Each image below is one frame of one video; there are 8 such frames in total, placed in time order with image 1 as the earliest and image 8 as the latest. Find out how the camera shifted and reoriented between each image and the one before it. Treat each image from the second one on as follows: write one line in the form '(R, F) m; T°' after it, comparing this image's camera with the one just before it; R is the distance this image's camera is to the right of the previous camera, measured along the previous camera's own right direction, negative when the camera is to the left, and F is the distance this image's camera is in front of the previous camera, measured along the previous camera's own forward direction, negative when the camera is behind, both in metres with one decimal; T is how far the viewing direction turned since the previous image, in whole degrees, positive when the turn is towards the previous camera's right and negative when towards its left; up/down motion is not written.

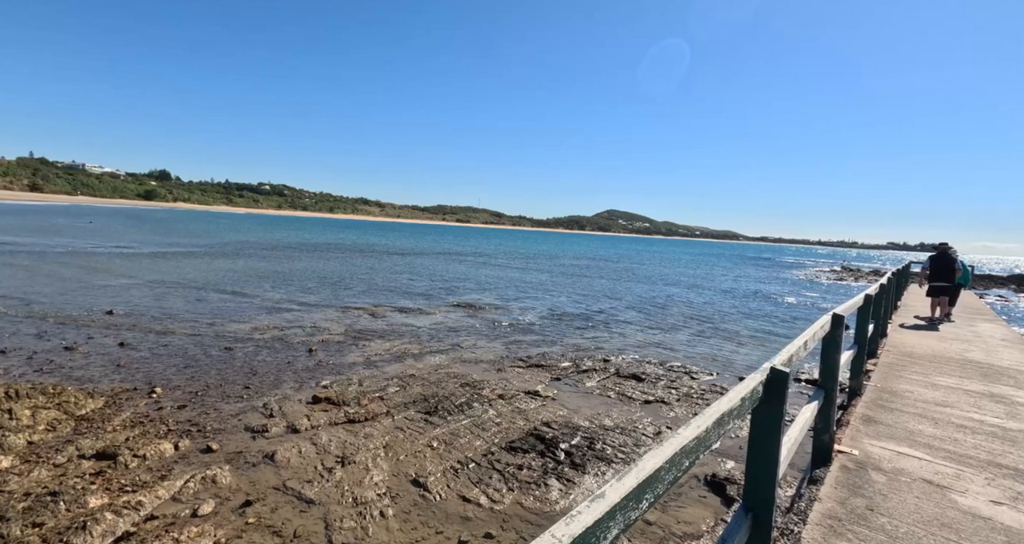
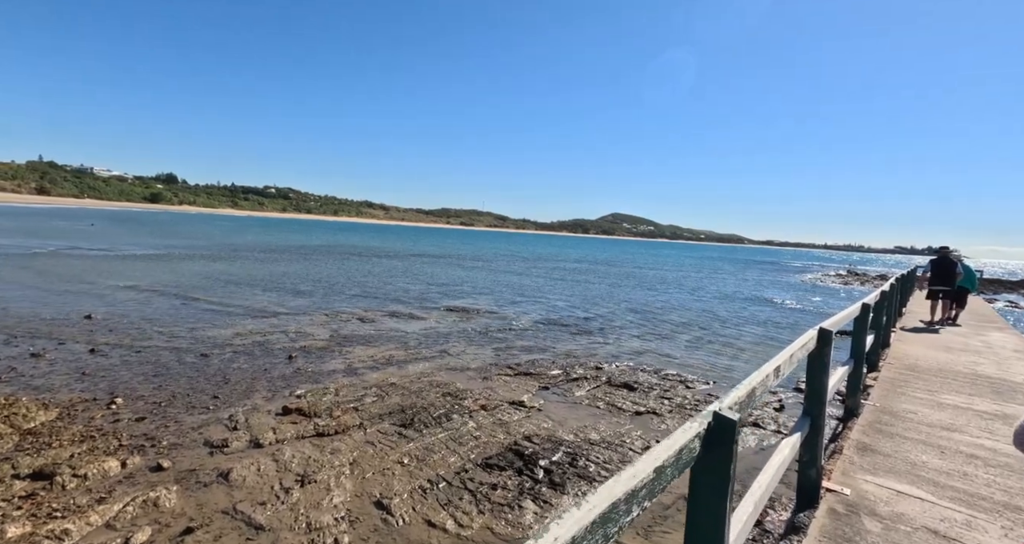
(+0.3, +0.4) m; 0°
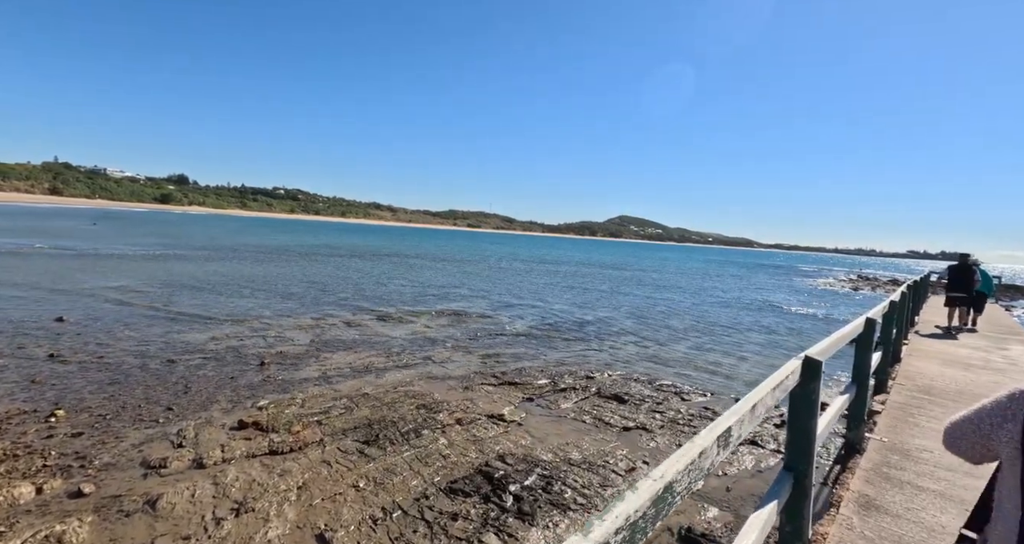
(+0.4, +0.6) m; -1°
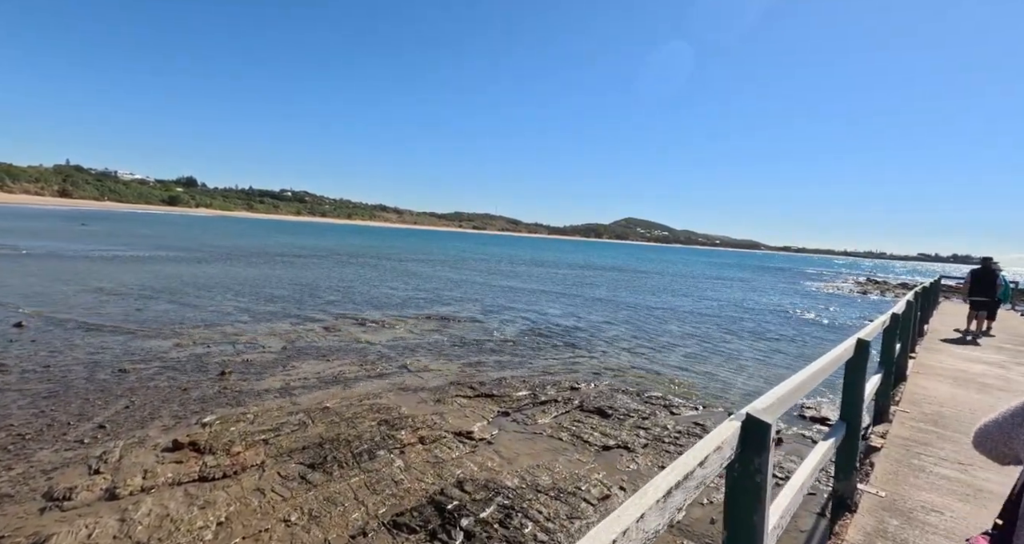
(+0.5, +0.6) m; 0°
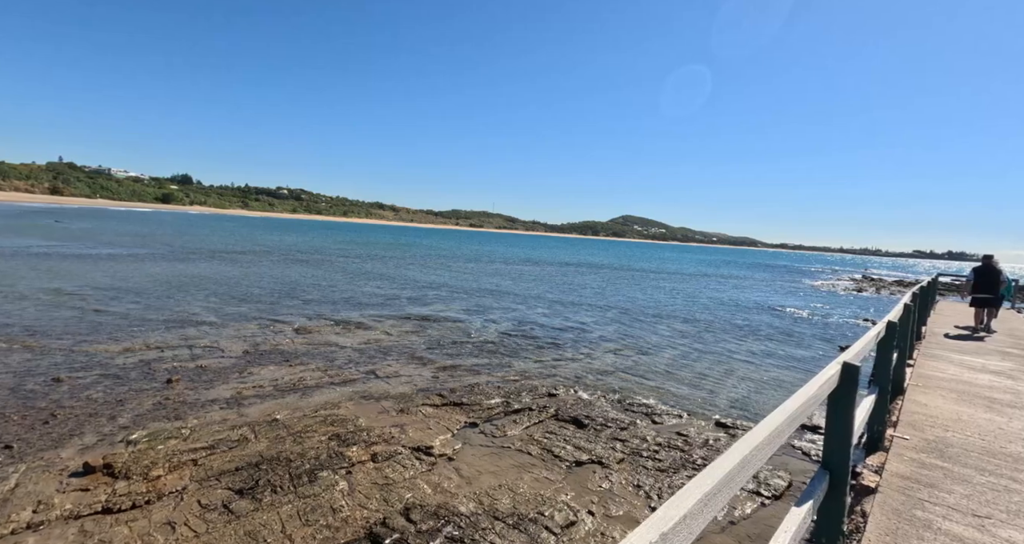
(+0.4, +0.7) m; 0°
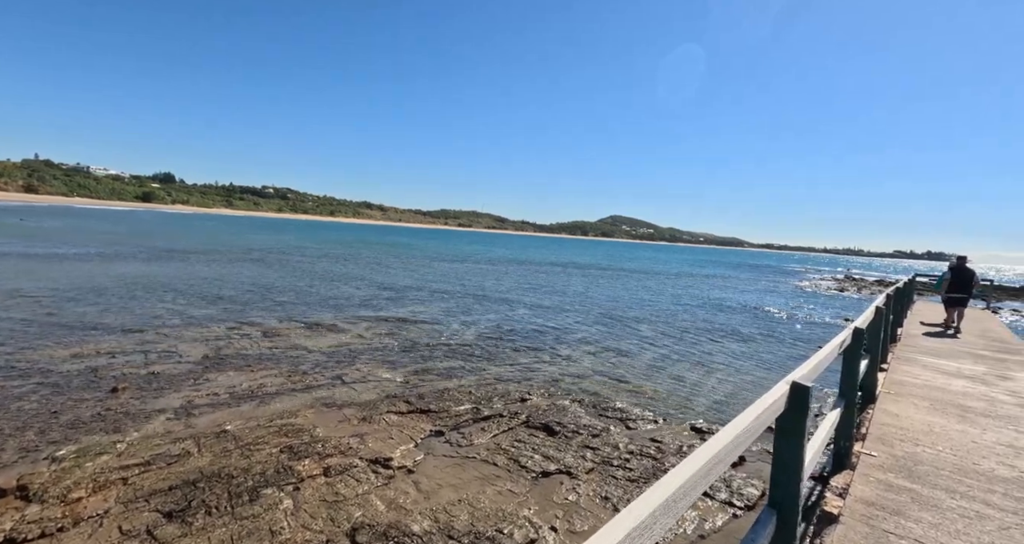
(+0.3, +0.4) m; +1°
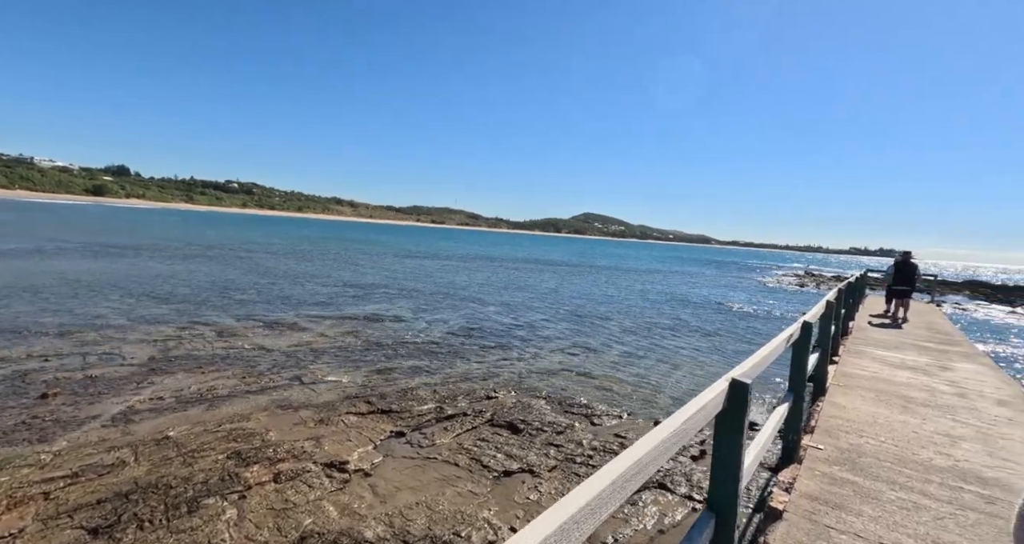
(+0.1, +0.2) m; +3°
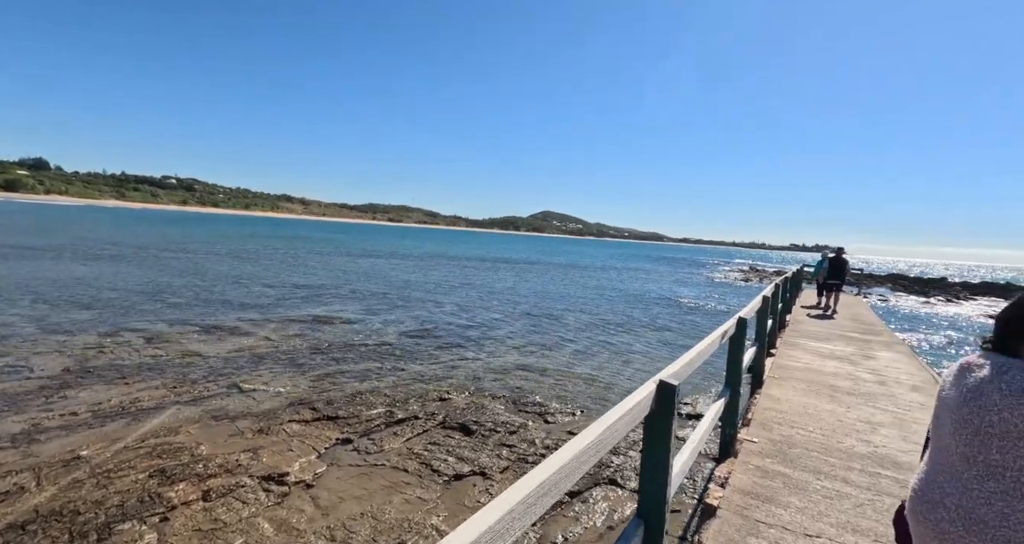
(+0.1, +0.2) m; +5°
